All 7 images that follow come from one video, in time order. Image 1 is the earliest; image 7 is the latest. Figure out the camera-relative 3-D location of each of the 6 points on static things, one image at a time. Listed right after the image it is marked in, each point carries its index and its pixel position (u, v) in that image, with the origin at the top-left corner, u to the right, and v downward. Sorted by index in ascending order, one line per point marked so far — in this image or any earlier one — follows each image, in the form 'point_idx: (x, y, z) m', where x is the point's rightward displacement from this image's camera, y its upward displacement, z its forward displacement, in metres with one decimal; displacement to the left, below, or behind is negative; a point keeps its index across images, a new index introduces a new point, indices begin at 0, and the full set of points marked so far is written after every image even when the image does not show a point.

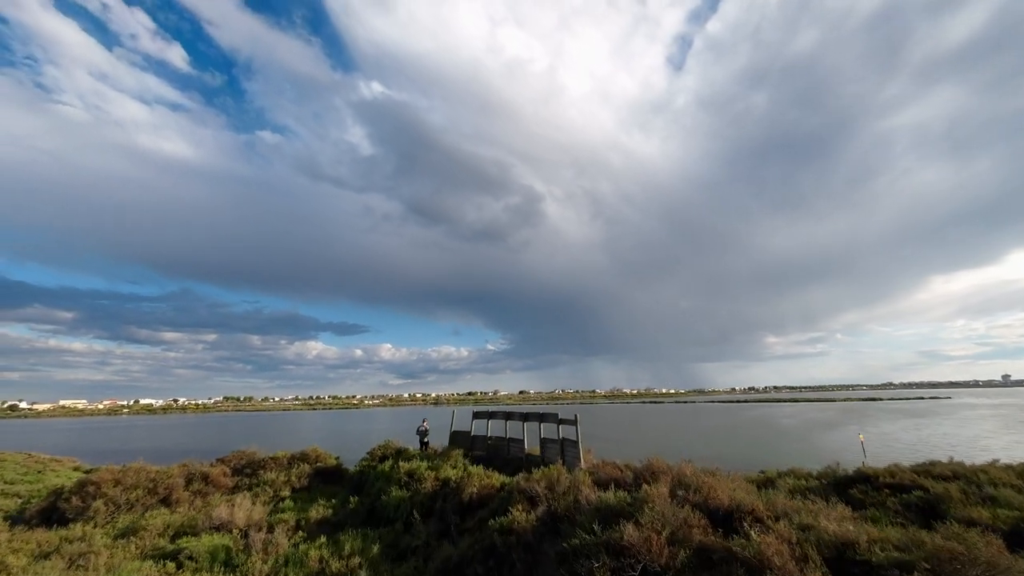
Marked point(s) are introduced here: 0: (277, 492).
0: (-11.7, -10.1, +19.3) m
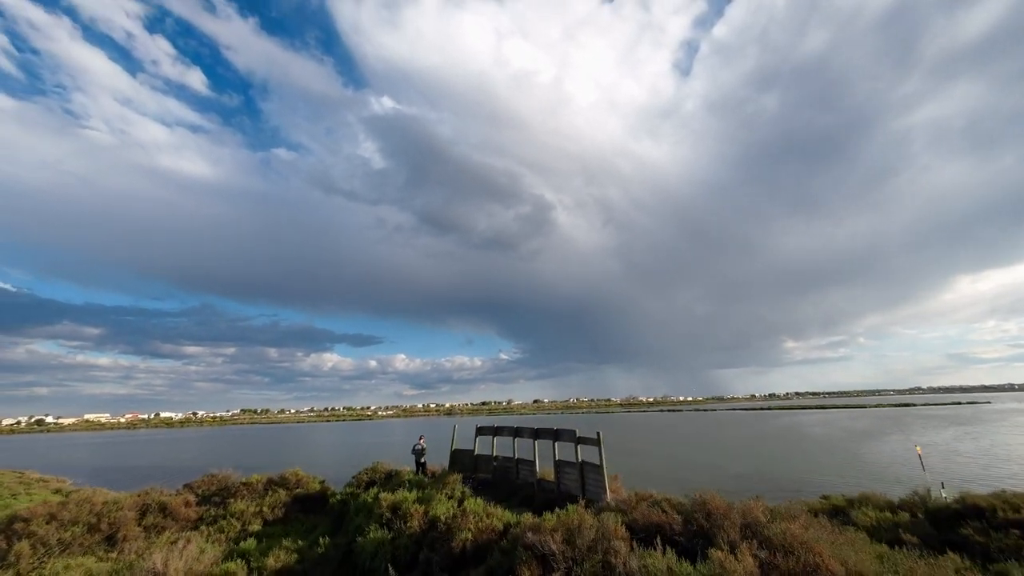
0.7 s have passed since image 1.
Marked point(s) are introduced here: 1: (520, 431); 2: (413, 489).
0: (-11.3, -10.0, +16.4) m
1: (+0.3, -6.8, +18.6) m
2: (-3.9, -7.9, +15.3) m
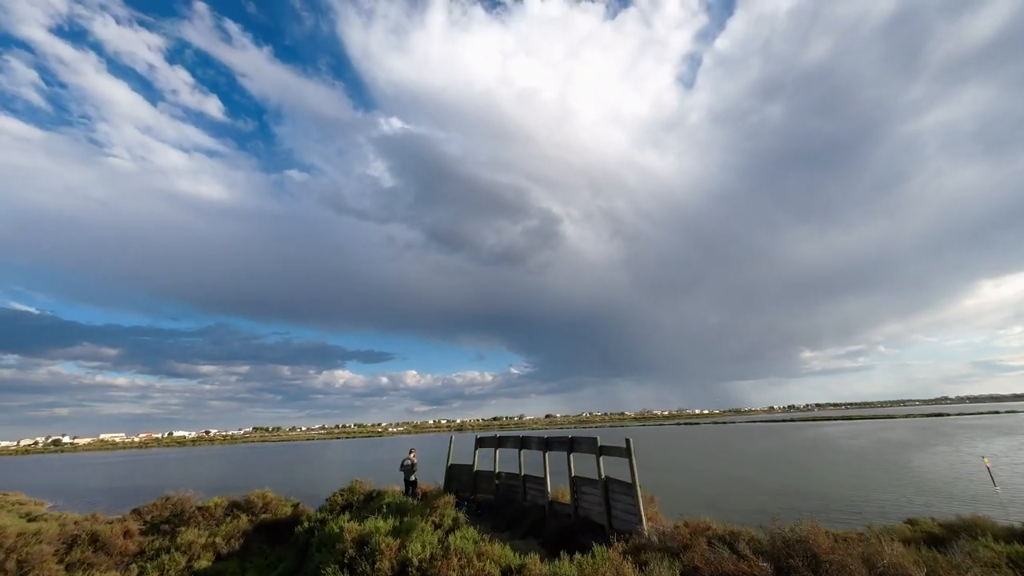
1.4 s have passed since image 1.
0: (-11.1, -9.4, +13.3) m
1: (+0.5, -6.0, +15.4) m
2: (-3.7, -7.1, +12.1) m
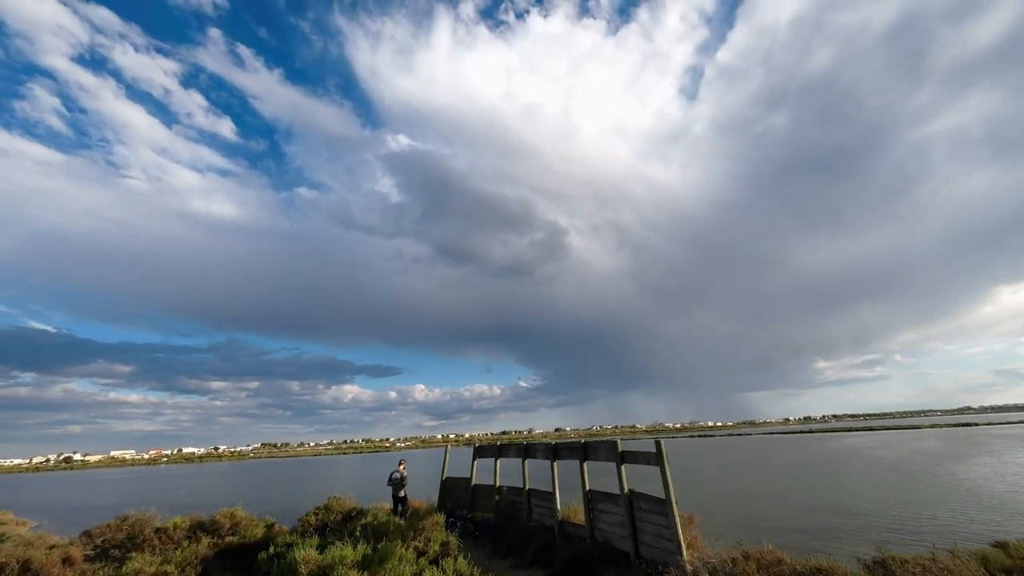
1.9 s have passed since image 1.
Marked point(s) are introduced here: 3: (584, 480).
0: (-11.0, -8.8, +11.2) m
1: (+0.6, -5.4, +13.1) m
2: (-3.7, -6.4, +9.9) m
3: (+1.9, -5.1, +10.4) m
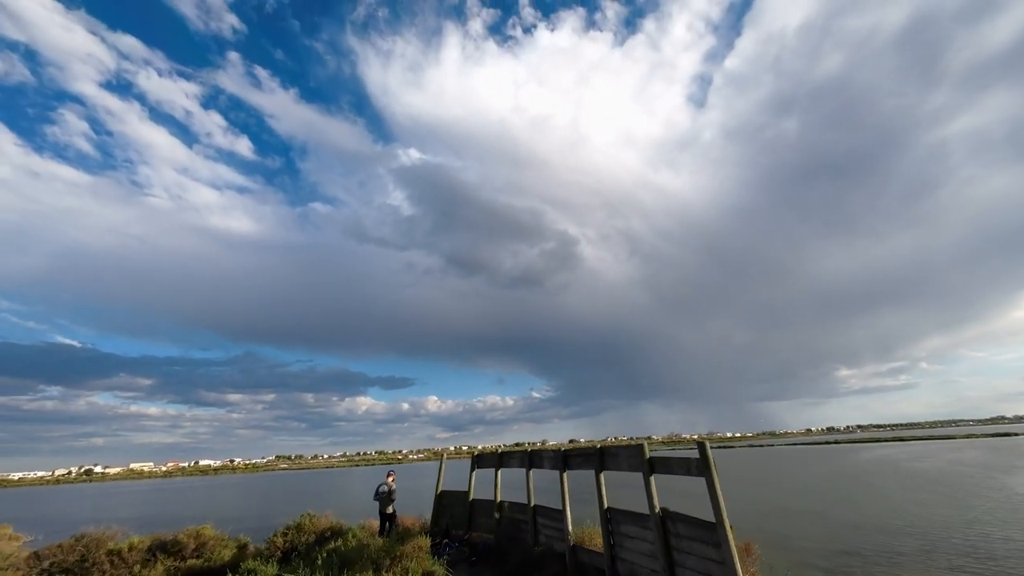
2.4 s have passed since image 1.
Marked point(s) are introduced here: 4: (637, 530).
0: (-10.9, -8.3, +9.4) m
1: (+0.6, -4.8, +11.1) m
2: (-3.7, -5.8, +8.0) m
3: (+1.9, -4.4, +8.3) m
4: (+2.3, -4.4, +7.2) m
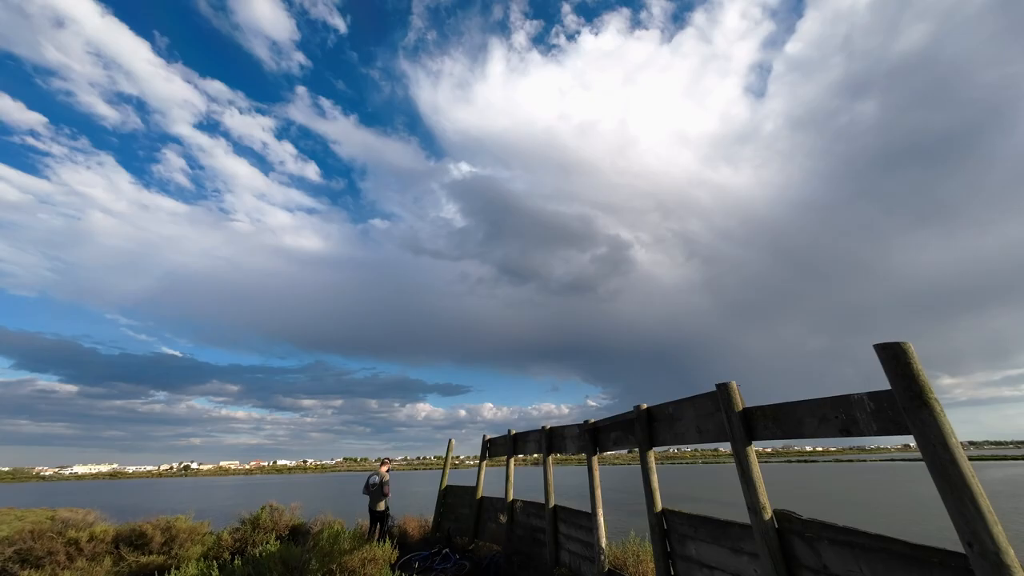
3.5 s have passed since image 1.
0: (-10.7, -6.8, +7.5) m
1: (+0.9, -3.0, +7.8) m
2: (-3.8, -4.0, +5.3) m
3: (+1.8, -2.5, +4.9) m
4: (+2.0, -2.5, +3.8) m
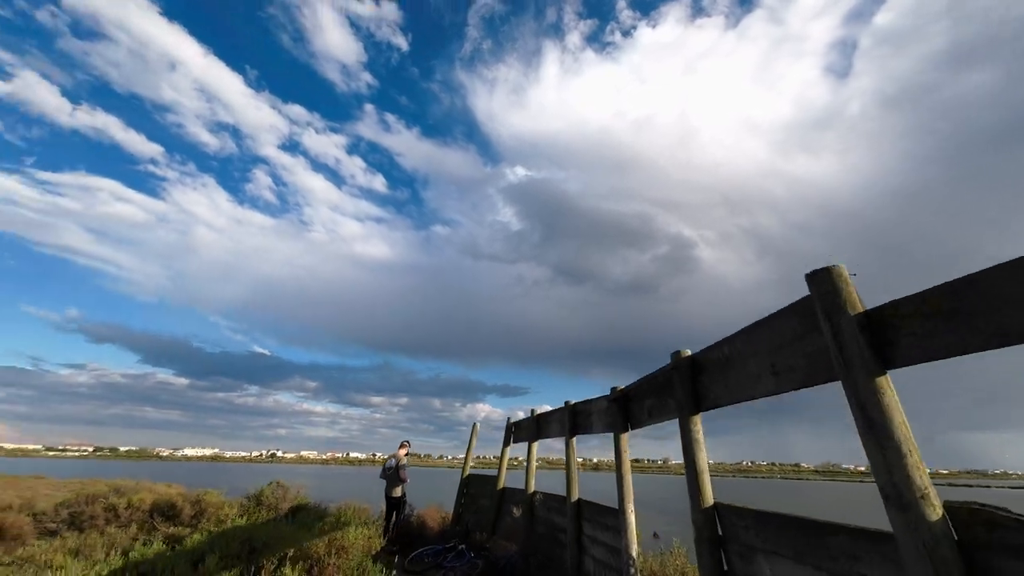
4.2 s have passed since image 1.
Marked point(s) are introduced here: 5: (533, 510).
0: (-10.4, -6.0, +7.6) m
1: (+1.1, -2.0, +6.2) m
2: (-3.9, -3.1, +4.4) m
3: (+1.6, -1.6, +3.3) m
4: (+1.6, -1.5, +2.1) m
5: (+0.4, -3.9, +6.8) m
